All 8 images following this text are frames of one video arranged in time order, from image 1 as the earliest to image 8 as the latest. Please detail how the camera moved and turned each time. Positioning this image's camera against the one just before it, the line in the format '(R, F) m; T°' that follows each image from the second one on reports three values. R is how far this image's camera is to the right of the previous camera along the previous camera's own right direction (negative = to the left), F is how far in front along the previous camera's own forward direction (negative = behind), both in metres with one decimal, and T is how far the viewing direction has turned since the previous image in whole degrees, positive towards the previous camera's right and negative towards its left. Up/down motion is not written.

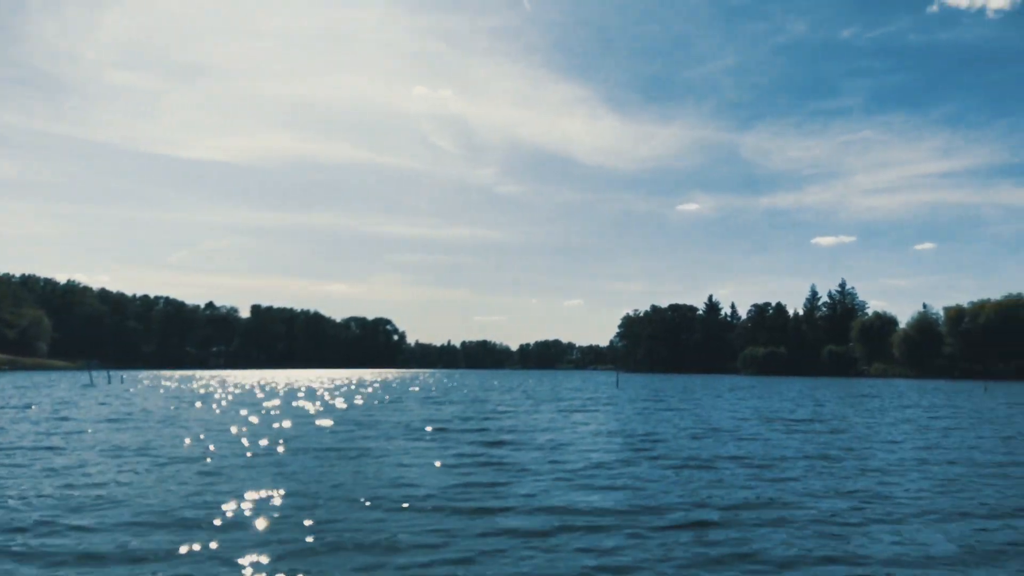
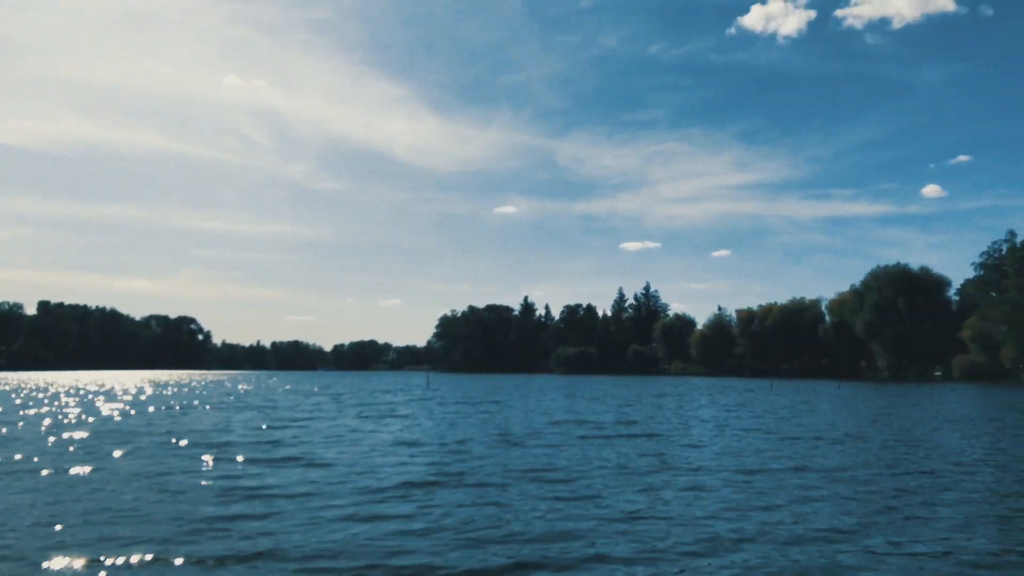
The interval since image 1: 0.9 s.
(-7.7, -9.4) m; +12°
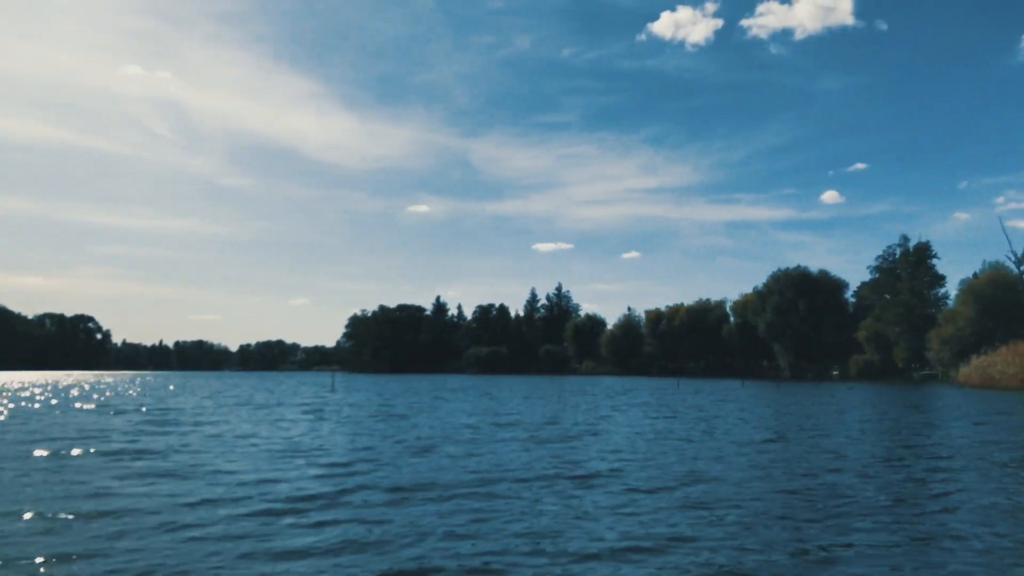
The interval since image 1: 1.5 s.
(+0.1, +1.5) m; +6°
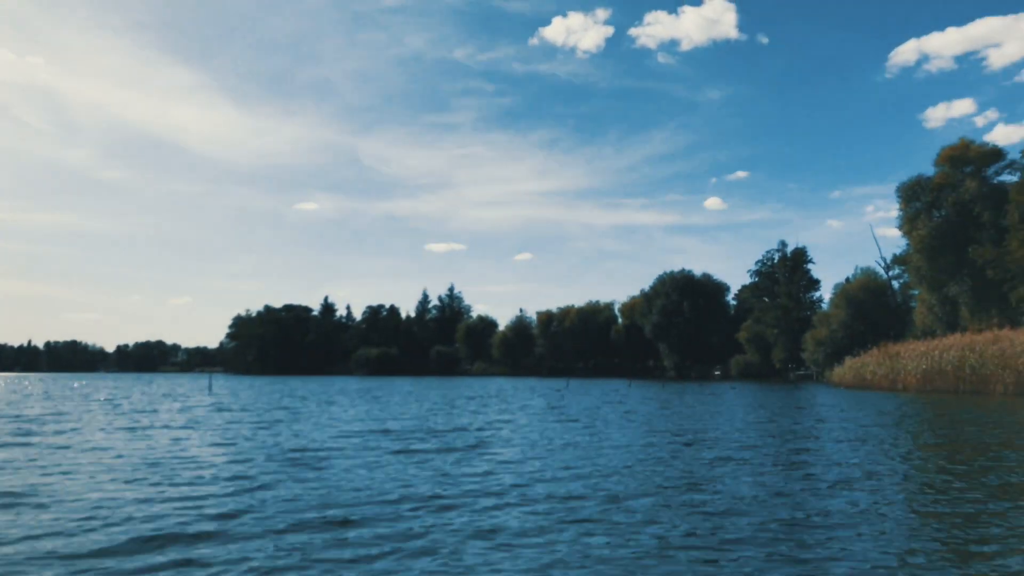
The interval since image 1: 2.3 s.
(0.0, +2.2) m; +7°
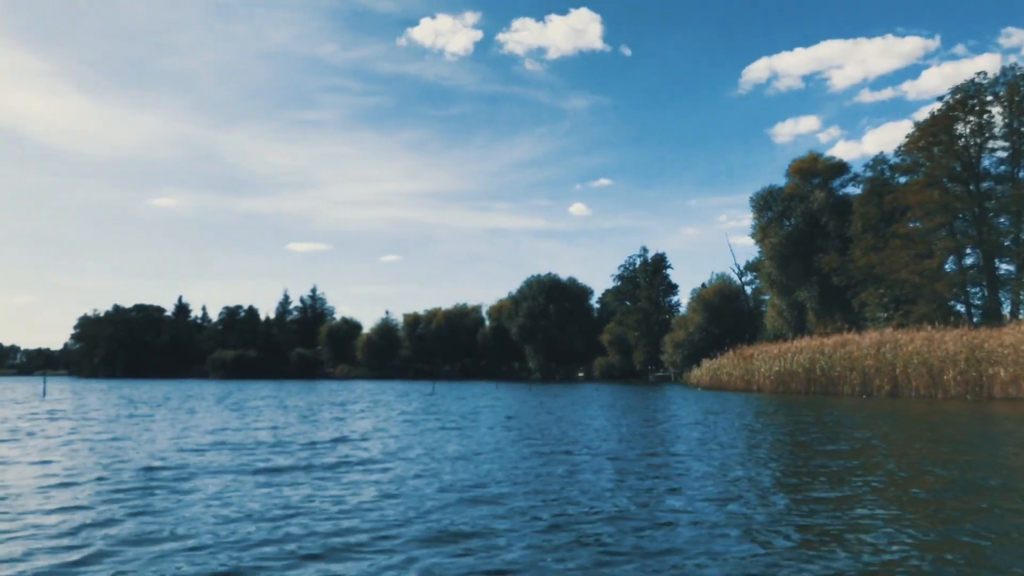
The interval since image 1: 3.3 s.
(-0.2, +3.5) m; +8°
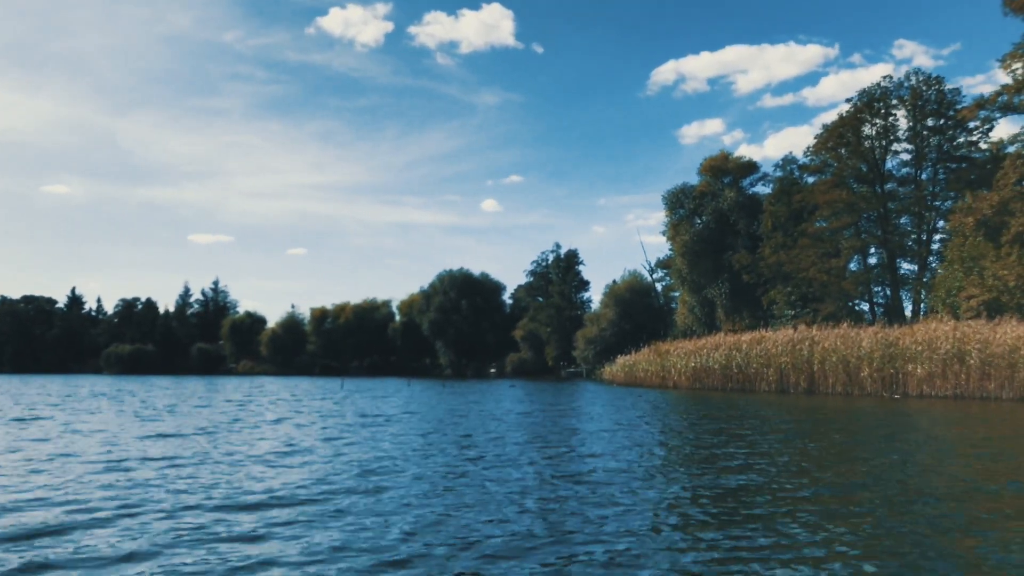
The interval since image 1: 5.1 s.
(-1.3, +6.0) m; +6°
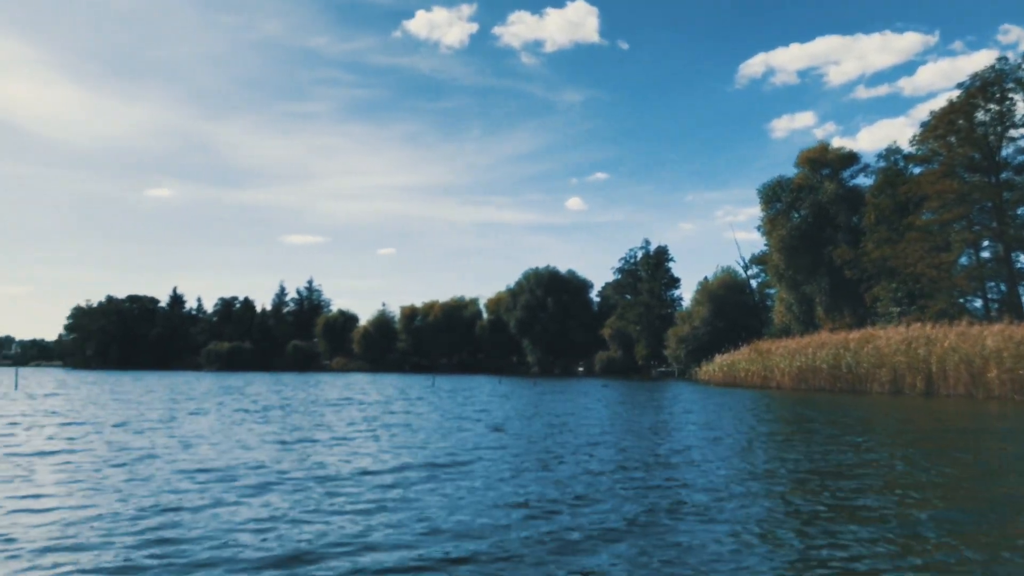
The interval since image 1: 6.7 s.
(-2.3, +3.7) m; -5°
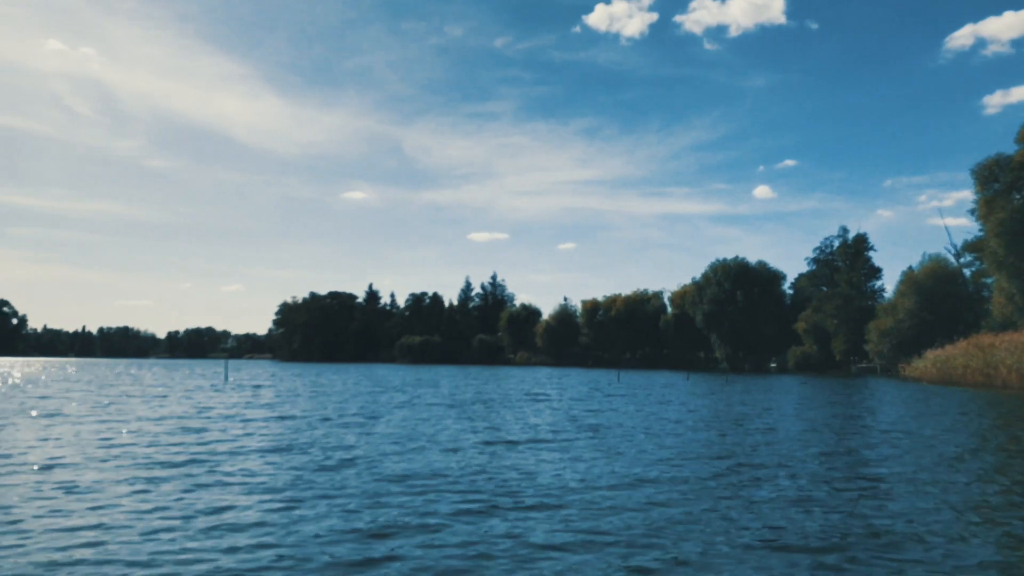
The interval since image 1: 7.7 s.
(-1.2, +4.4) m; -11°
